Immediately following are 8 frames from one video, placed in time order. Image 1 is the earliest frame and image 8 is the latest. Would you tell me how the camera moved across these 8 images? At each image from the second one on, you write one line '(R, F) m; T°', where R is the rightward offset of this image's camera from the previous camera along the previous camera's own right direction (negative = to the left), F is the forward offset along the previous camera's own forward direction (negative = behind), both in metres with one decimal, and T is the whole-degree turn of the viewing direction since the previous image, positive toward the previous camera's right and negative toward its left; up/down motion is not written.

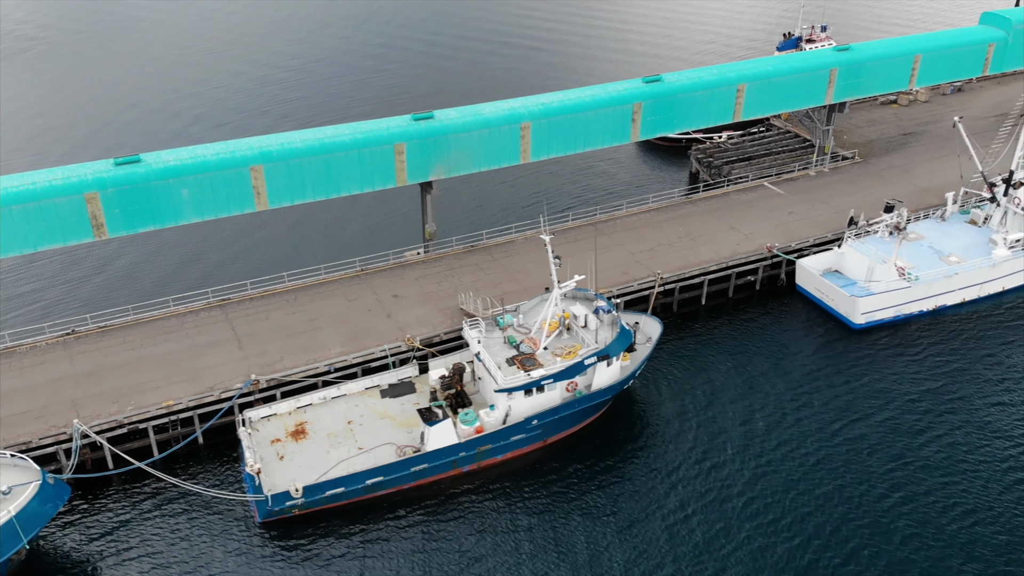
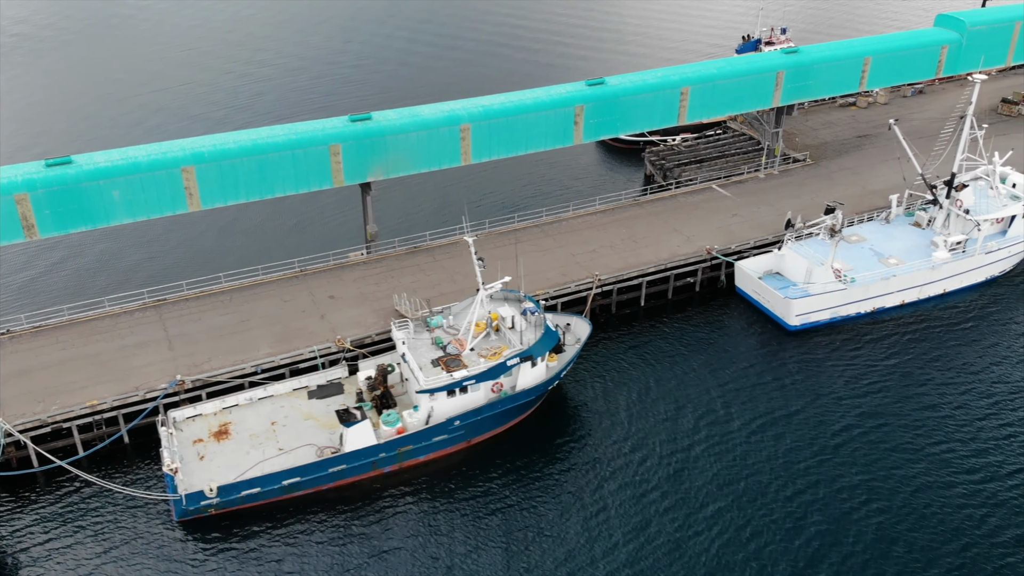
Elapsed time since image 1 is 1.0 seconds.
(+3.5, -0.1) m; 0°
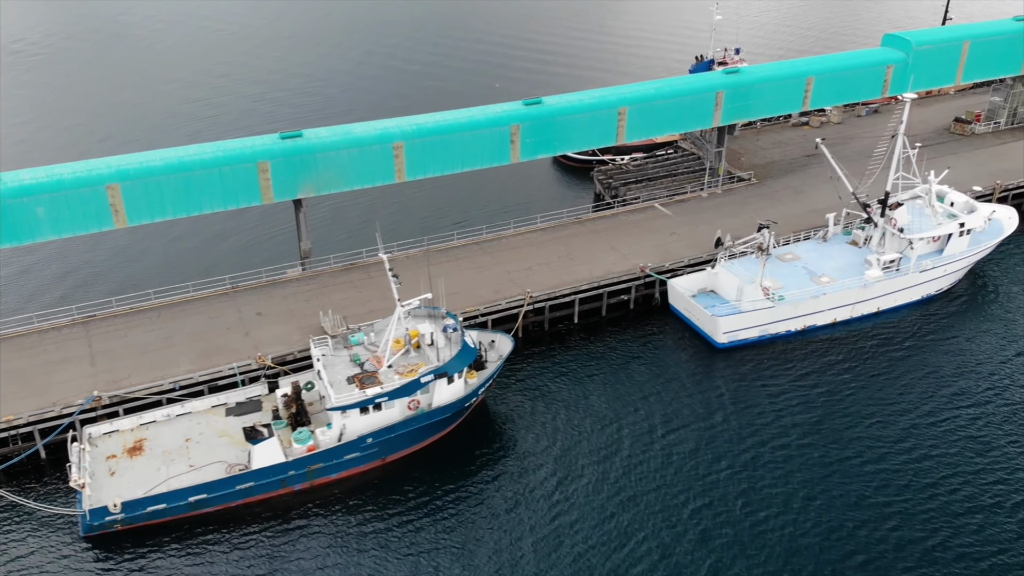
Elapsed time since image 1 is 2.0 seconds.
(+3.9, -0.1) m; 0°
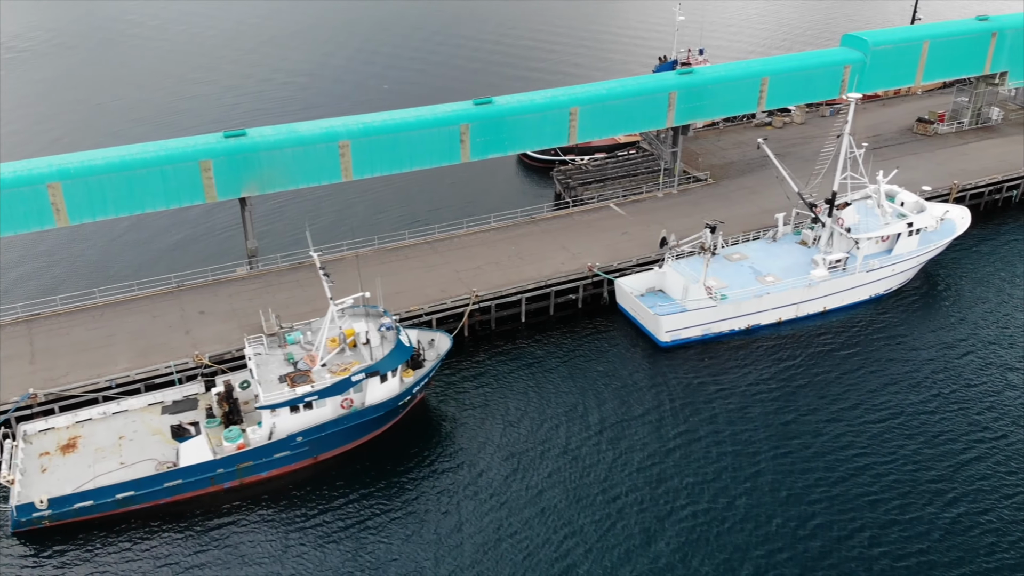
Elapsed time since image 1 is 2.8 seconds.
(+3.1, -0.1) m; 0°
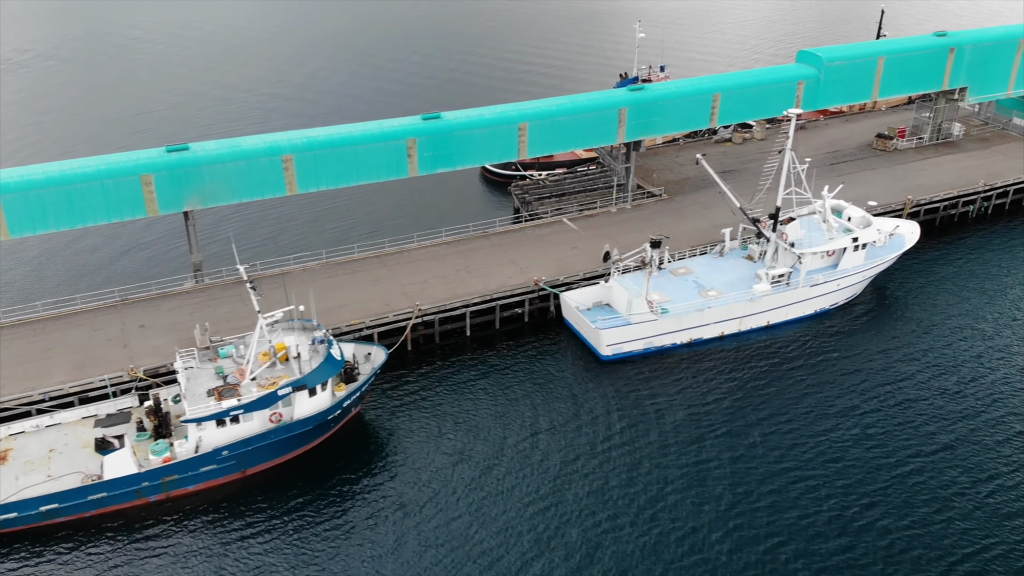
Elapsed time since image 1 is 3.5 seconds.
(+3.2, -0.2) m; 0°
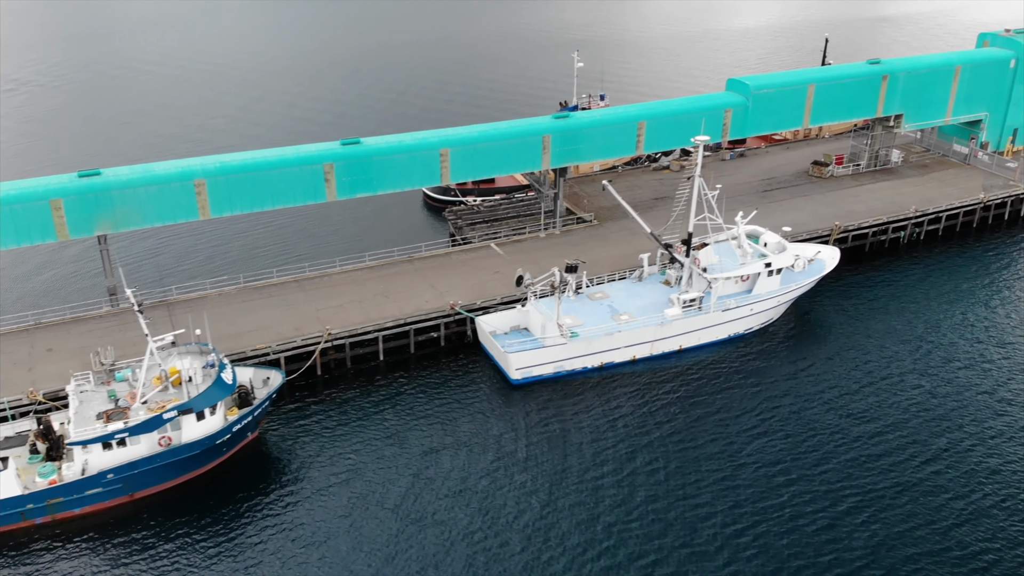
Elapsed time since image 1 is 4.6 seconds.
(+5.0, -0.3) m; 0°
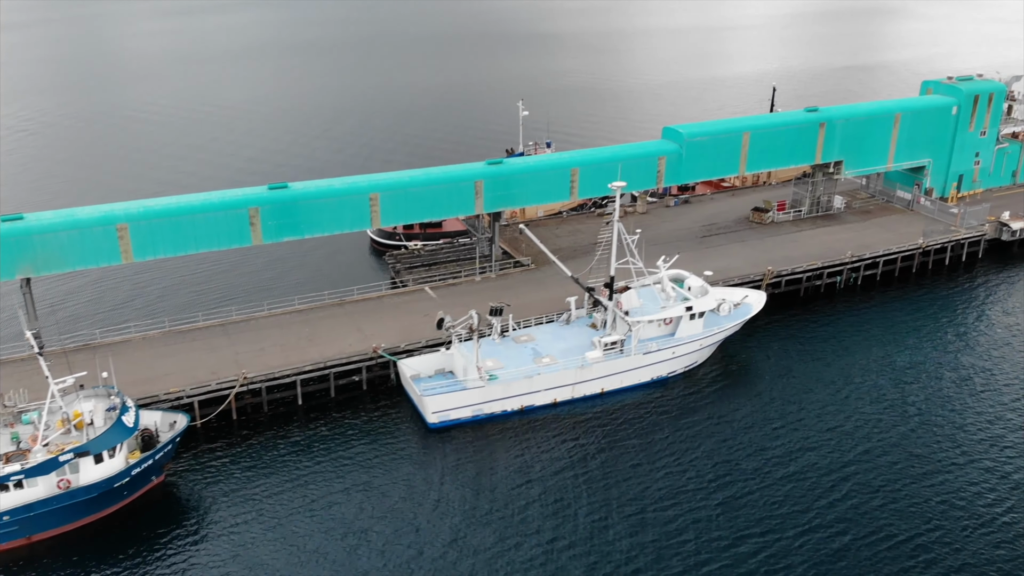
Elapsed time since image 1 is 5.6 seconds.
(+4.5, -0.4) m; 0°
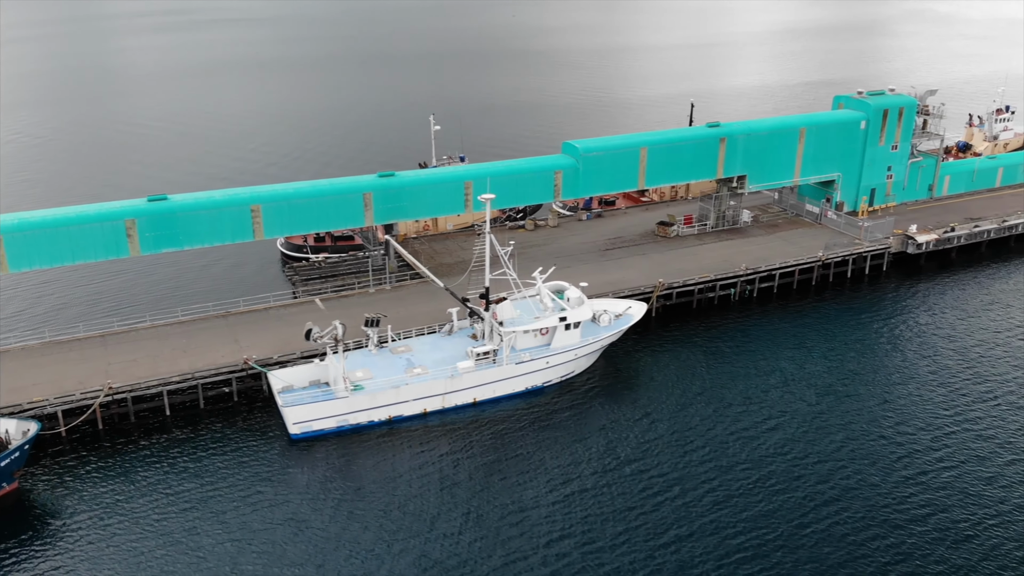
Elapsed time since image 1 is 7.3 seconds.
(+7.1, -0.7) m; 0°
